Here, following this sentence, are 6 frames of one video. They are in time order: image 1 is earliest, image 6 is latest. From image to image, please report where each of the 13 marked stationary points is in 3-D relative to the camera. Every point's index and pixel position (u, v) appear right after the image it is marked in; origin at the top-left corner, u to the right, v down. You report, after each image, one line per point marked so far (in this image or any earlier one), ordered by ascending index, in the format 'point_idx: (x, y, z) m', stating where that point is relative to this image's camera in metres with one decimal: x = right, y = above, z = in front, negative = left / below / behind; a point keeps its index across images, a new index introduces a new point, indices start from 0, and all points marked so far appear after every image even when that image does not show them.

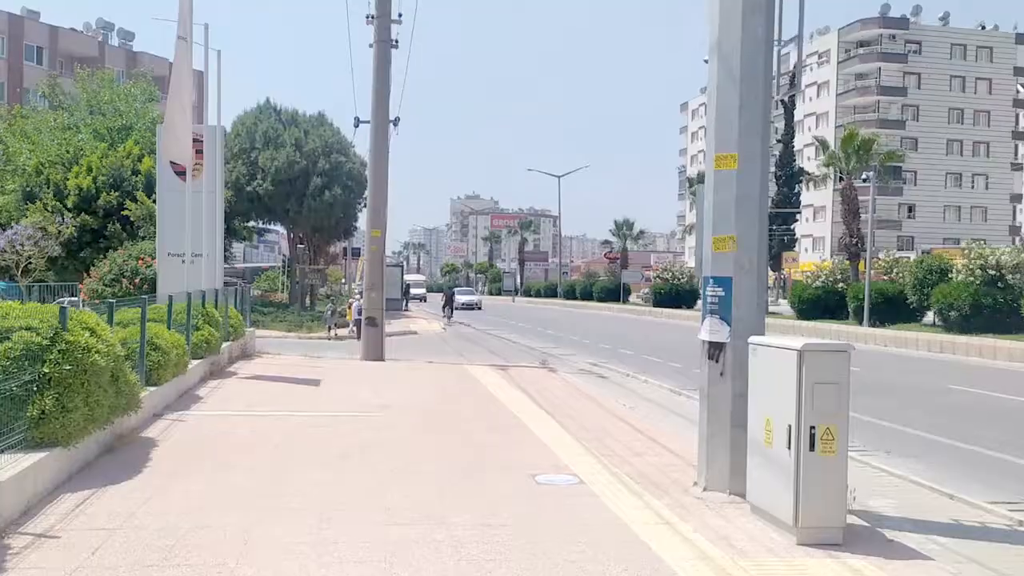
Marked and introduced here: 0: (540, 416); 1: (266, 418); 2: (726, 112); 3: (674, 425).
0: (+0.4, -1.6, +12.0) m
1: (-2.8, -1.5, +11.2) m
2: (+1.7, +1.4, +7.6) m
3: (+2.0, -1.7, +12.0) m
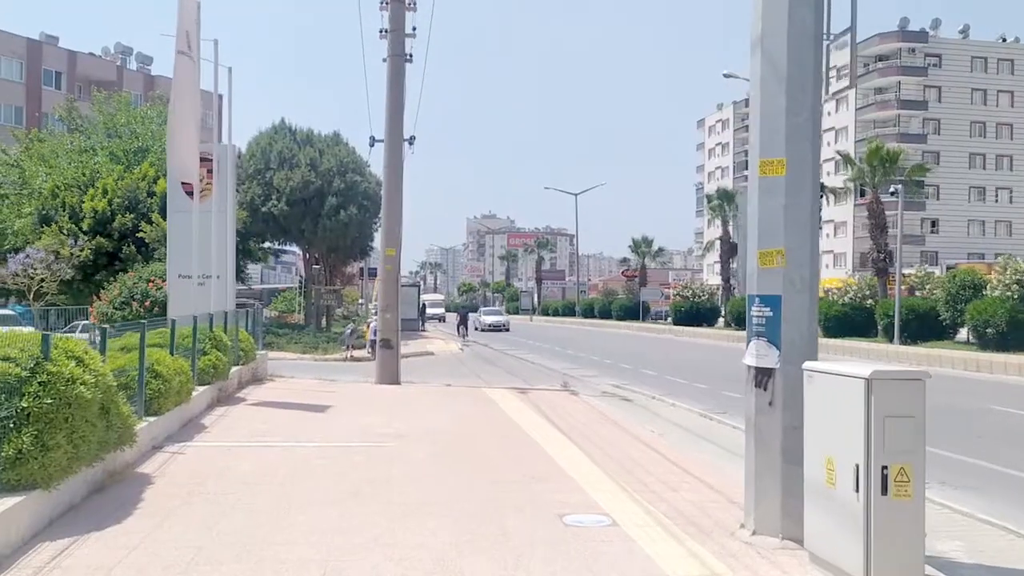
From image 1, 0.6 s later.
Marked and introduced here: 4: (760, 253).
0: (+0.6, -1.8, +11.2) m
1: (-2.6, -1.7, +10.5) m
2: (+1.8, +1.2, +6.8) m
3: (+2.3, -1.9, +11.2) m
4: (+1.8, +0.2, +6.9) m
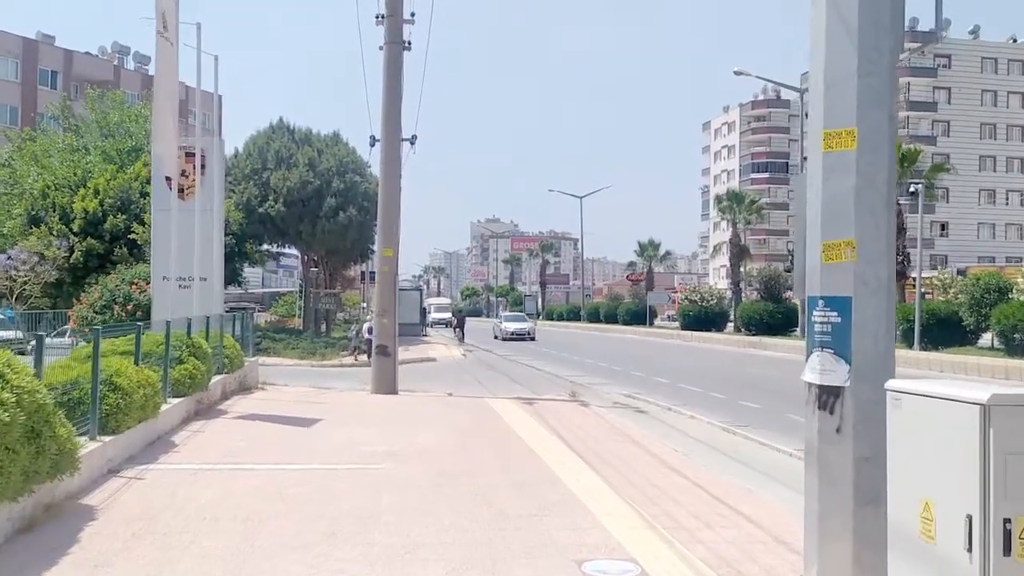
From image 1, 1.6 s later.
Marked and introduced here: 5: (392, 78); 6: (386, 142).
0: (+0.7, -1.8, +9.9) m
1: (-2.5, -1.8, +9.2) m
2: (+1.9, +1.2, +5.6) m
3: (+2.4, -2.0, +10.0) m
4: (+1.8, +0.2, +5.6) m
5: (-2.4, +4.2, +19.4) m
6: (-2.5, +2.9, +19.4) m
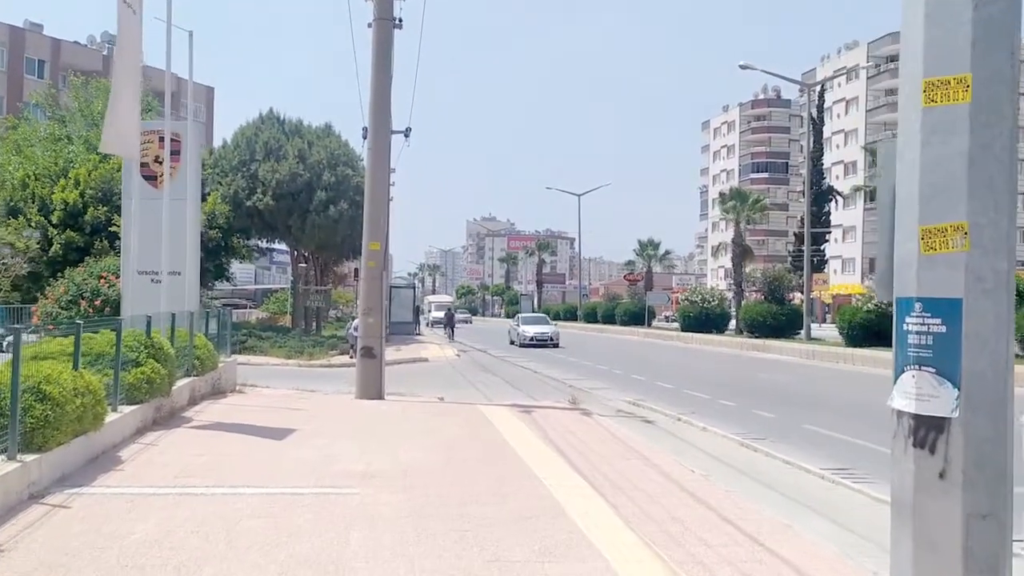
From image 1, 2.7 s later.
0: (+0.7, -1.8, +8.6) m
1: (-2.6, -1.7, +7.8) m
2: (+1.9, +1.2, +4.2) m
3: (+2.3, -2.0, +8.6) m
4: (+1.8, +0.3, +4.3) m
5: (-2.4, +4.3, +18.1) m
6: (-2.6, +3.0, +18.0) m
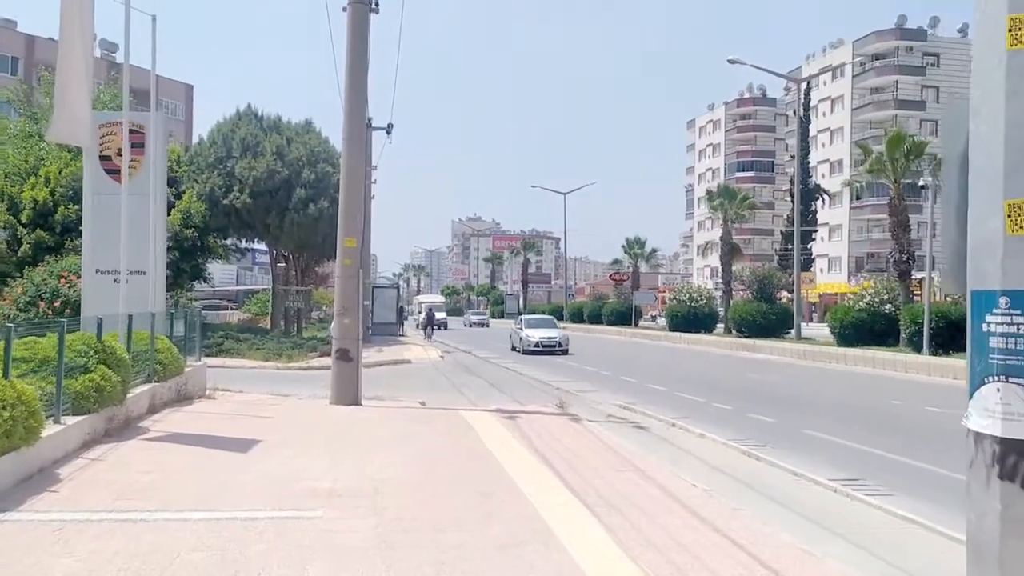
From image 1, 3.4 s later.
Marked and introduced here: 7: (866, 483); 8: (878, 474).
0: (+0.5, -1.8, +7.7) m
1: (-2.7, -1.7, +6.9) m
2: (+1.8, +1.3, +3.3) m
3: (+2.2, -1.9, +7.7) m
4: (+1.7, +0.3, +3.4) m
5: (-2.7, +4.3, +17.1) m
6: (-2.8, +3.0, +17.0) m
7: (+3.9, -2.2, +10.8) m
8: (+4.4, -2.2, +11.6) m
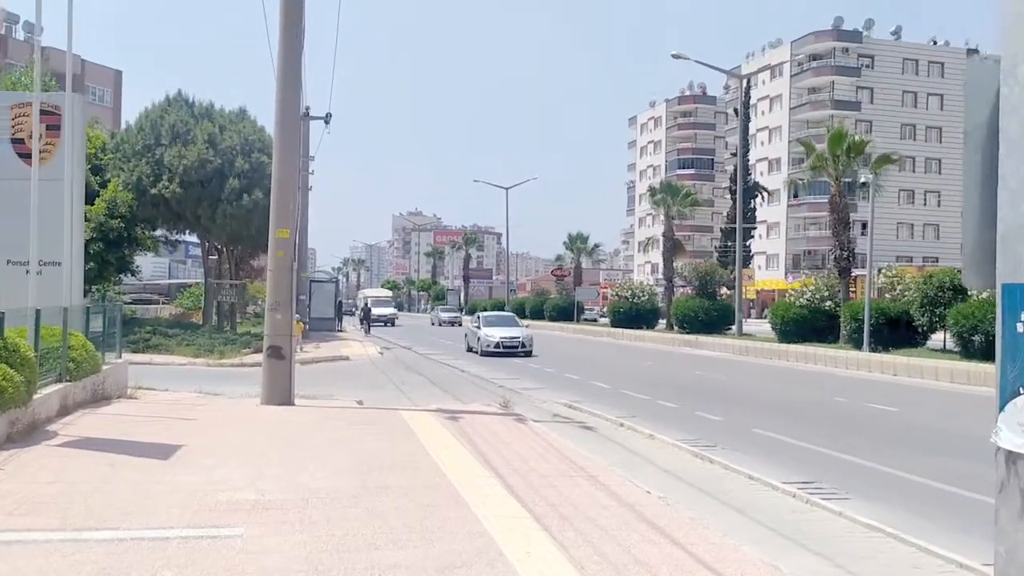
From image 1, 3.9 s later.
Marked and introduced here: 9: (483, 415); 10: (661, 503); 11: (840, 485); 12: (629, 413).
0: (+0.1, -1.7, +7.0) m
1: (-3.1, -1.6, +6.1) m
2: (+1.7, +1.3, +2.8) m
3: (+1.8, -1.9, +7.2) m
4: (+1.6, +0.3, +2.8) m
5: (-3.7, +4.4, +16.2) m
6: (-3.8, +3.1, +16.2) m
7: (+3.3, -2.1, +10.3) m
8: (+3.7, -2.2, +11.2) m
9: (-0.4, -1.9, +14.5) m
10: (+1.2, -1.8, +8.3) m
11: (+3.6, -2.1, +10.5) m
12: (+2.0, -2.2, +16.8) m
